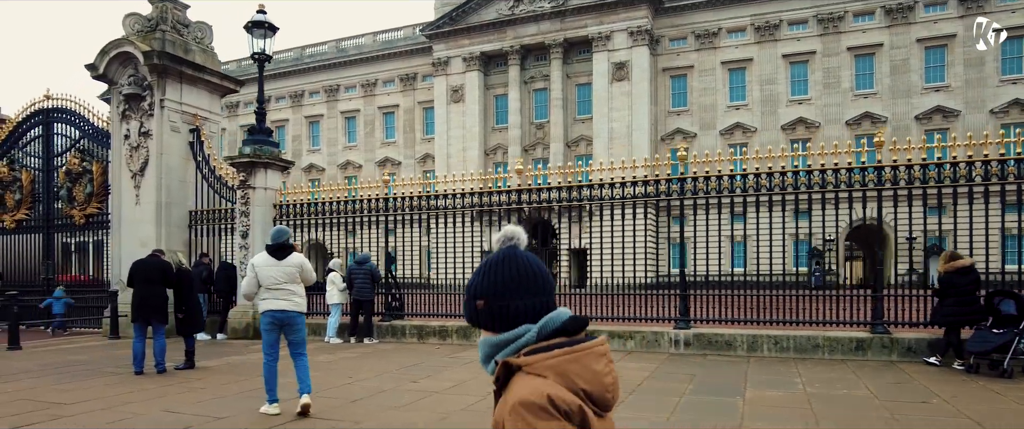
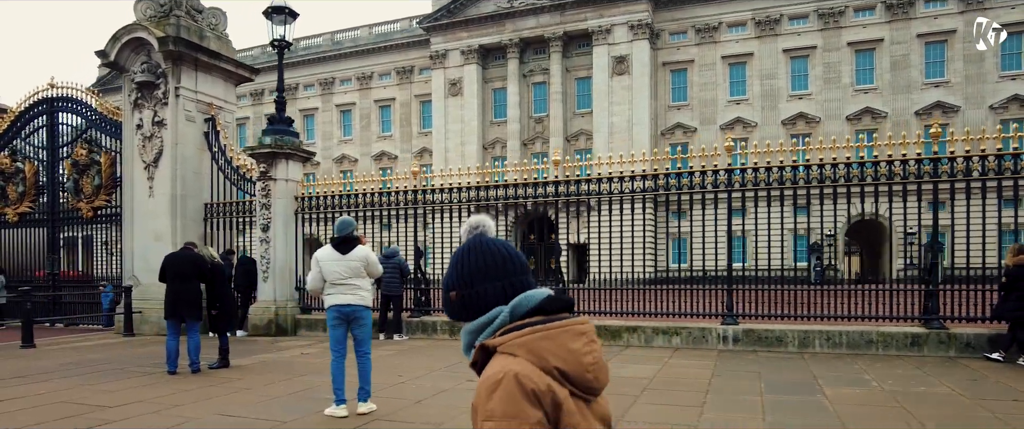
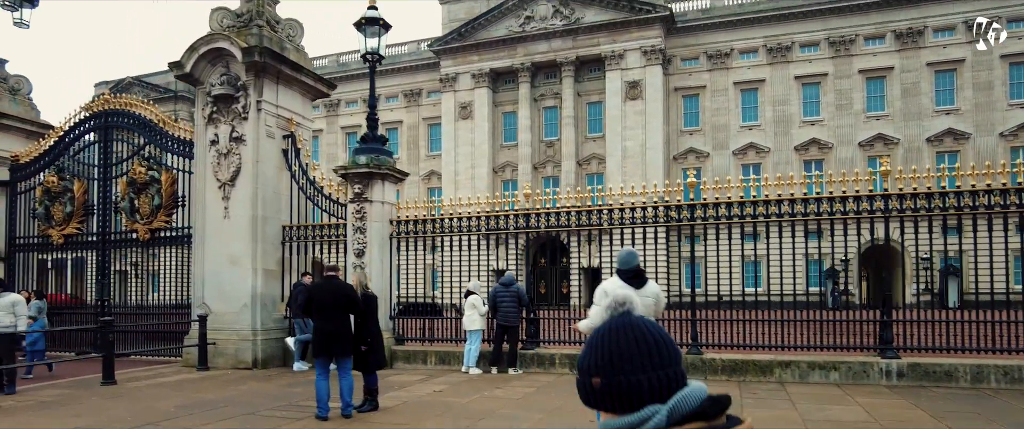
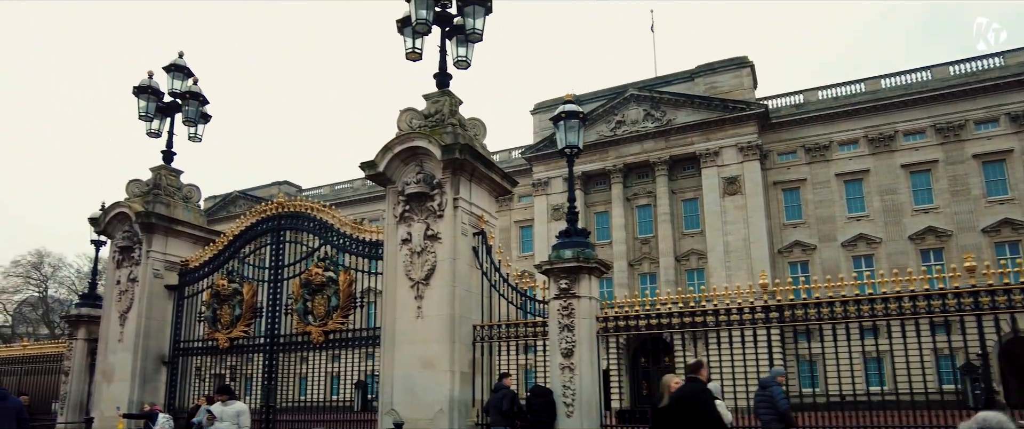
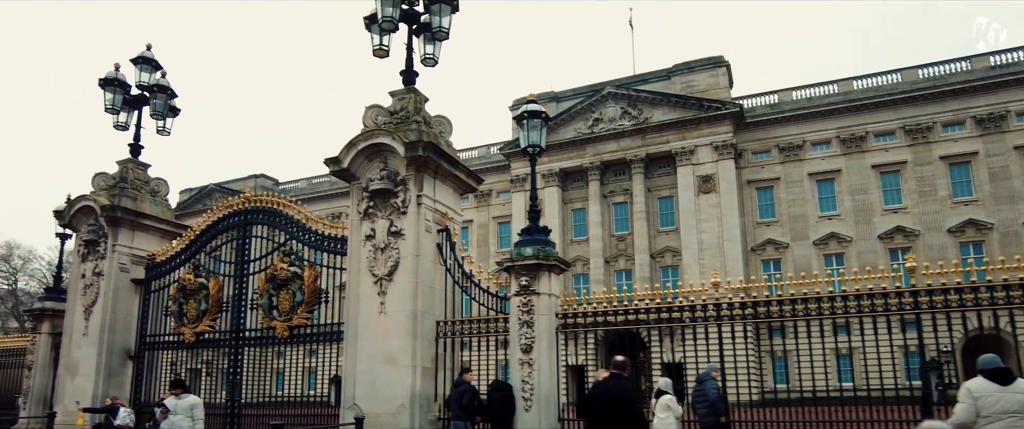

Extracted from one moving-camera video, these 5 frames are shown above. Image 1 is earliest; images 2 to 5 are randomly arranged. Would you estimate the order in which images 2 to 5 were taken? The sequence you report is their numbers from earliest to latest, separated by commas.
2, 3, 5, 4
